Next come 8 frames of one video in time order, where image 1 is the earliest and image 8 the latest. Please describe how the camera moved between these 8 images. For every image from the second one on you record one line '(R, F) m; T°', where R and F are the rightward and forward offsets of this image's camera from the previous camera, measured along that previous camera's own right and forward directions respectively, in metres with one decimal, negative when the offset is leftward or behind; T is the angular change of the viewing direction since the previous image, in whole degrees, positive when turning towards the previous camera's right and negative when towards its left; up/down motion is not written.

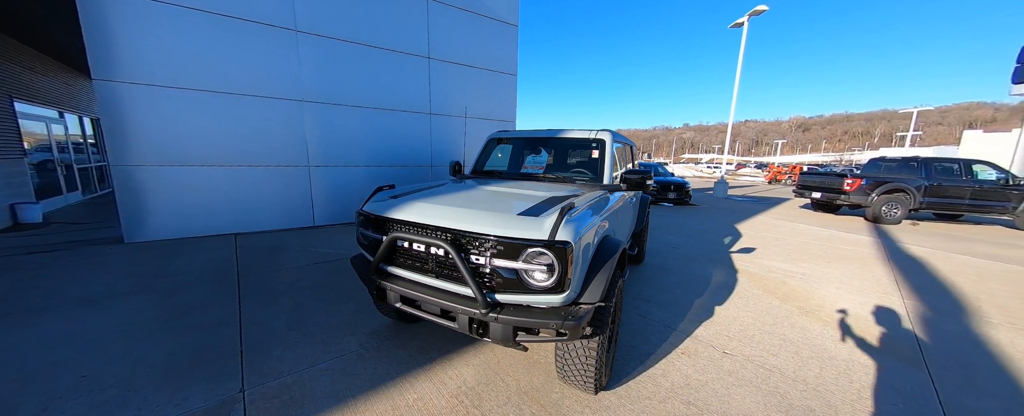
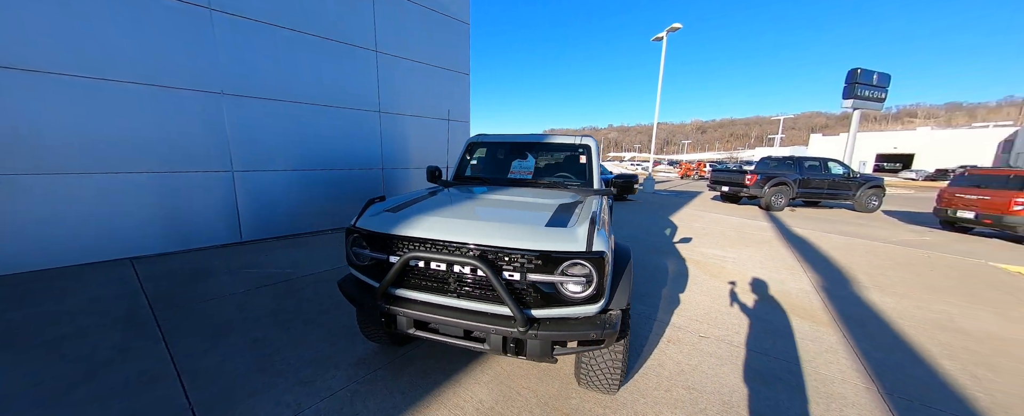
(-0.5, +0.1) m; +12°
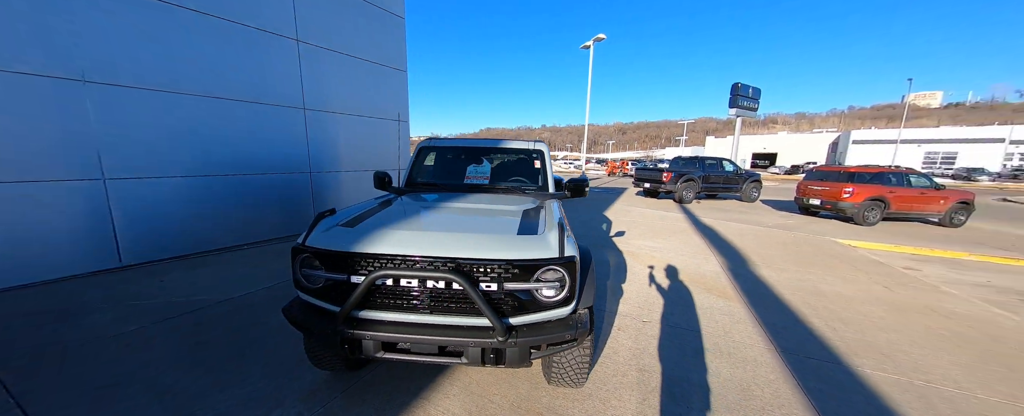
(-0.2, 0.0) m; +12°
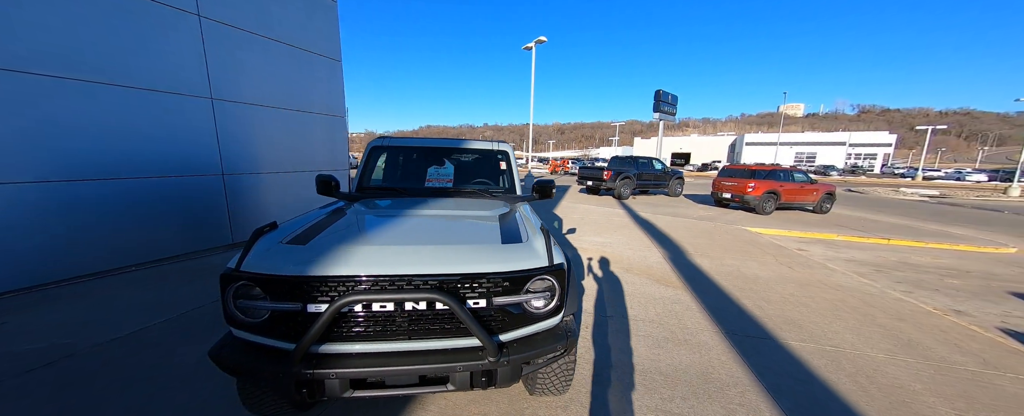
(-0.2, +0.2) m; +11°
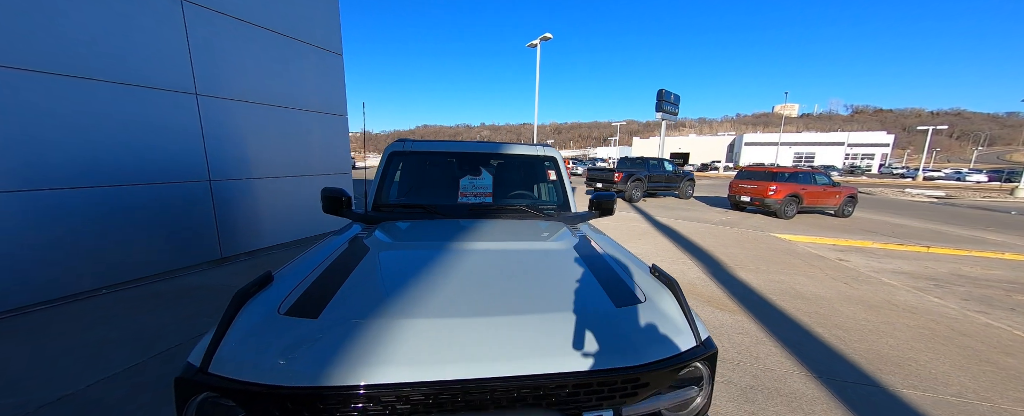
(-0.4, +0.6) m; +1°
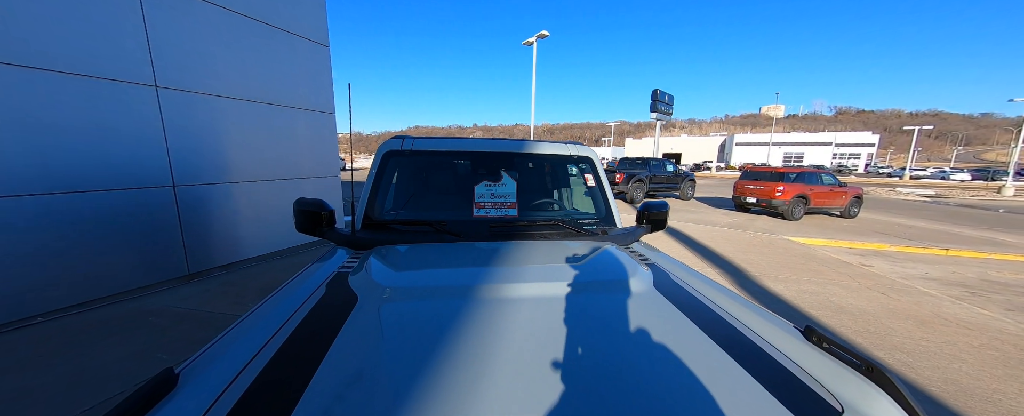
(-0.2, +0.5) m; +1°
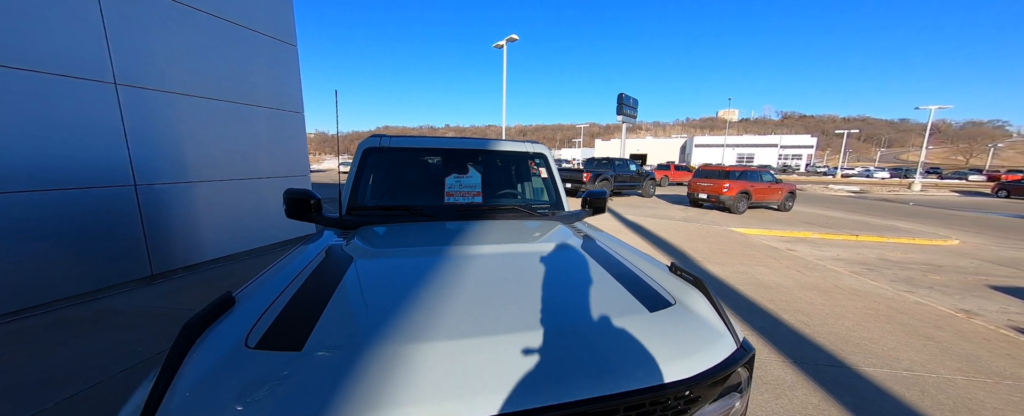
(0.0, -0.3) m; +5°
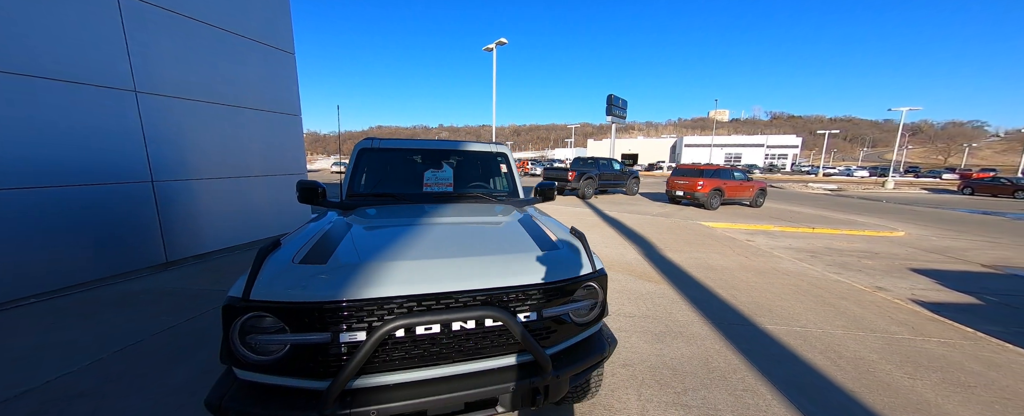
(+0.2, -0.6) m; +1°
